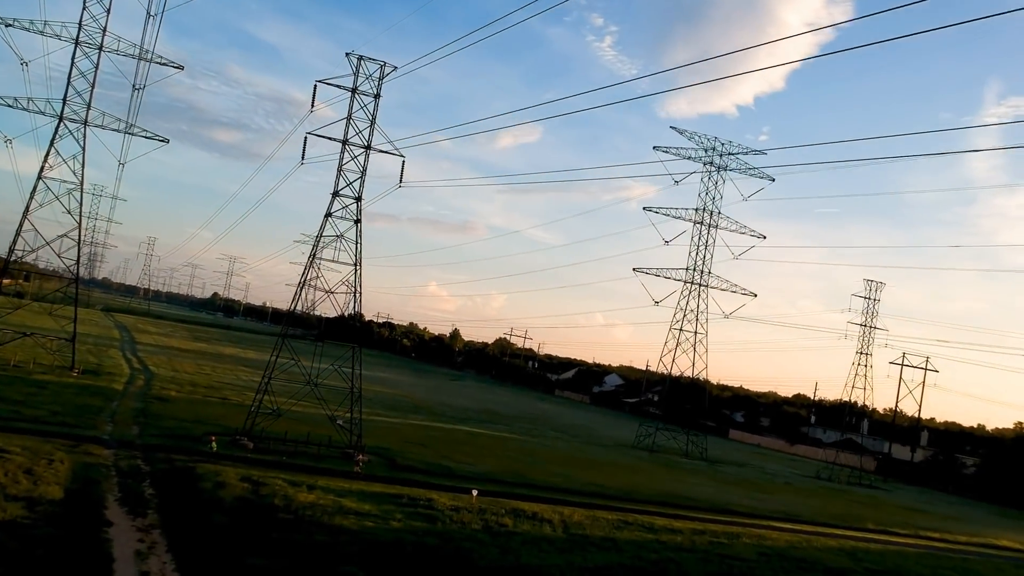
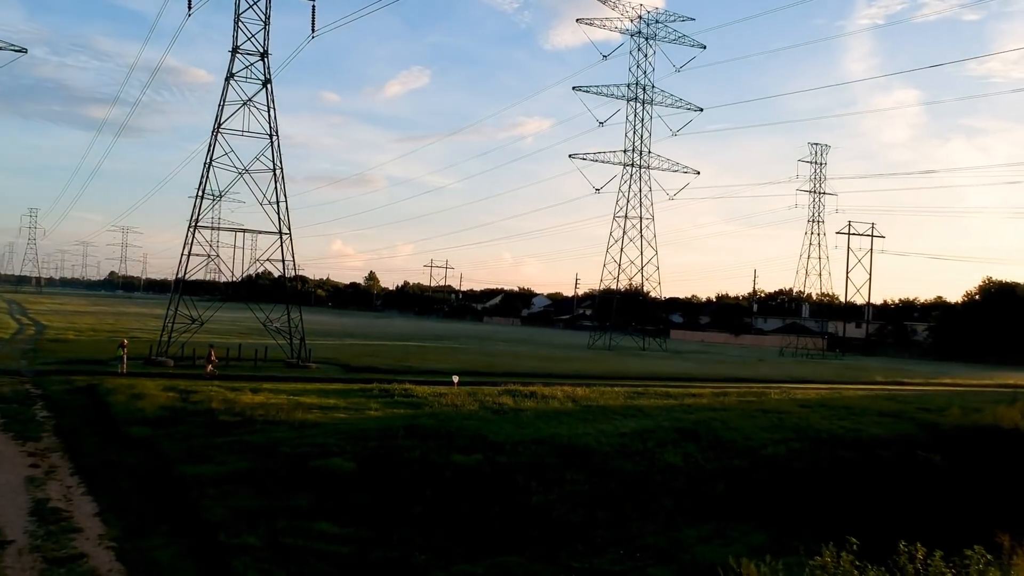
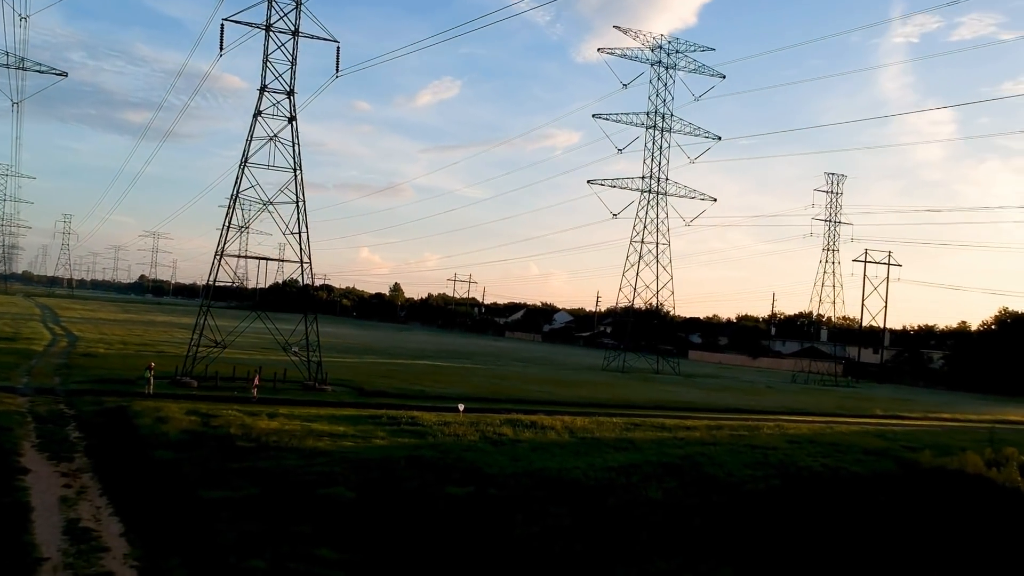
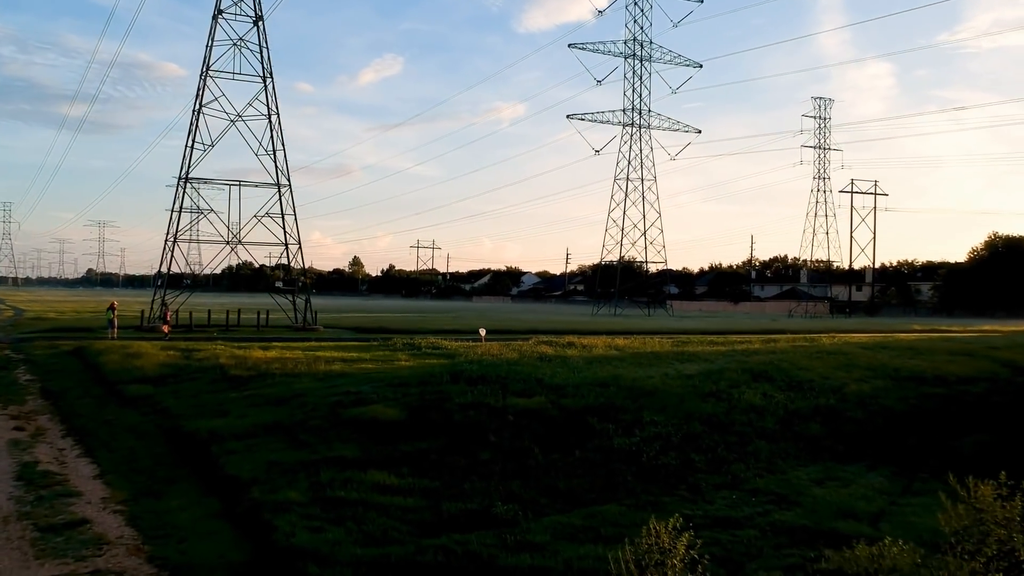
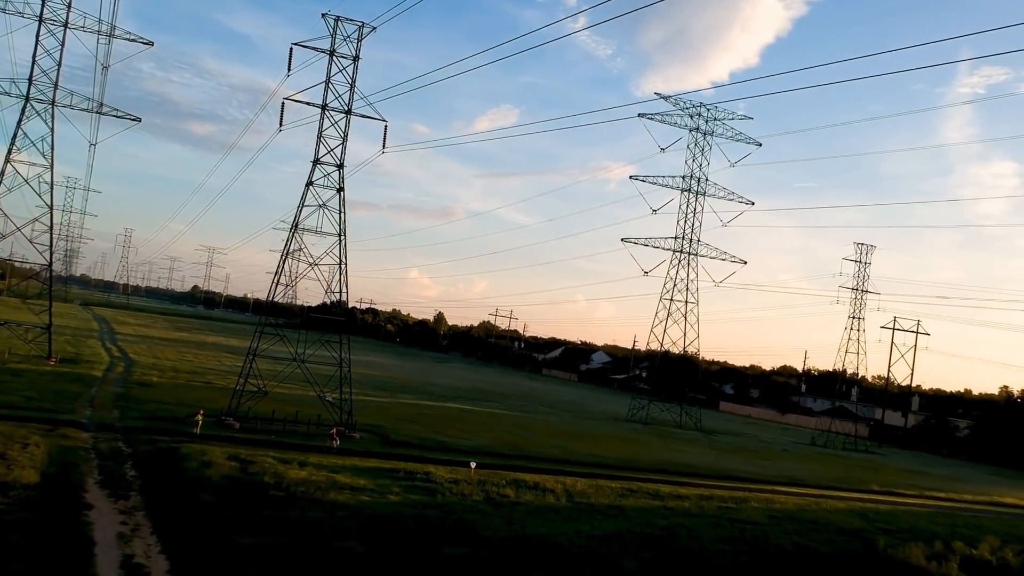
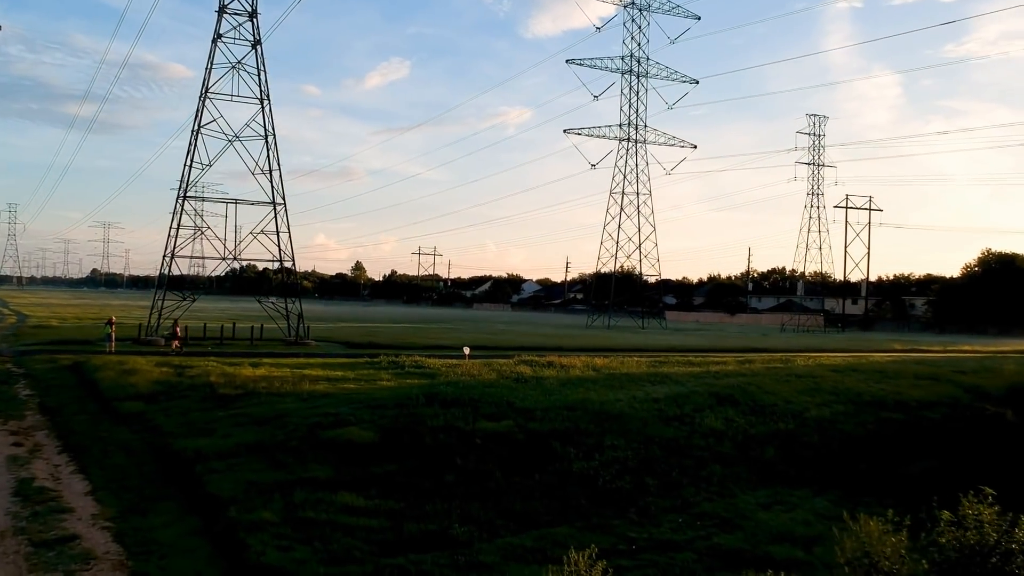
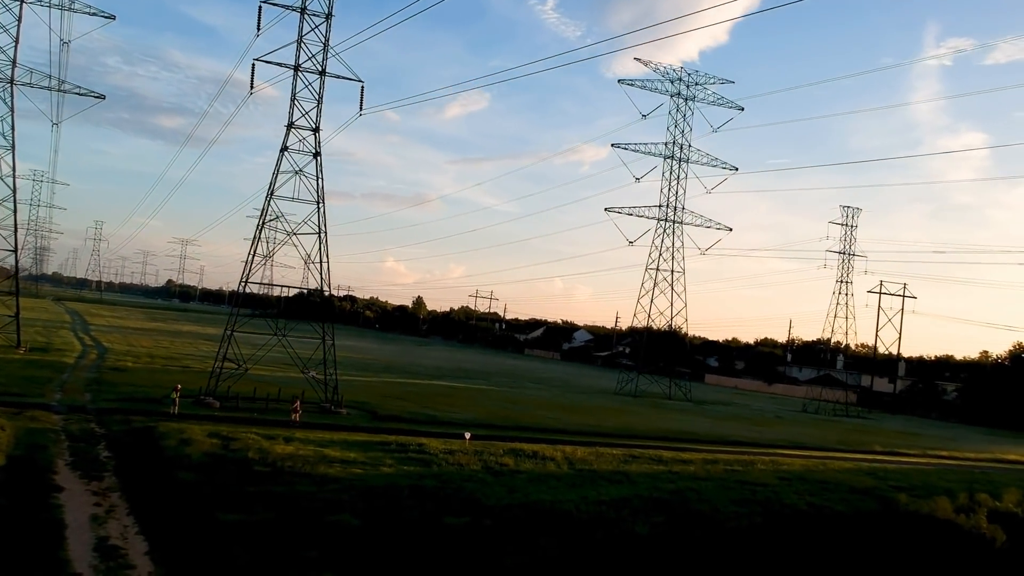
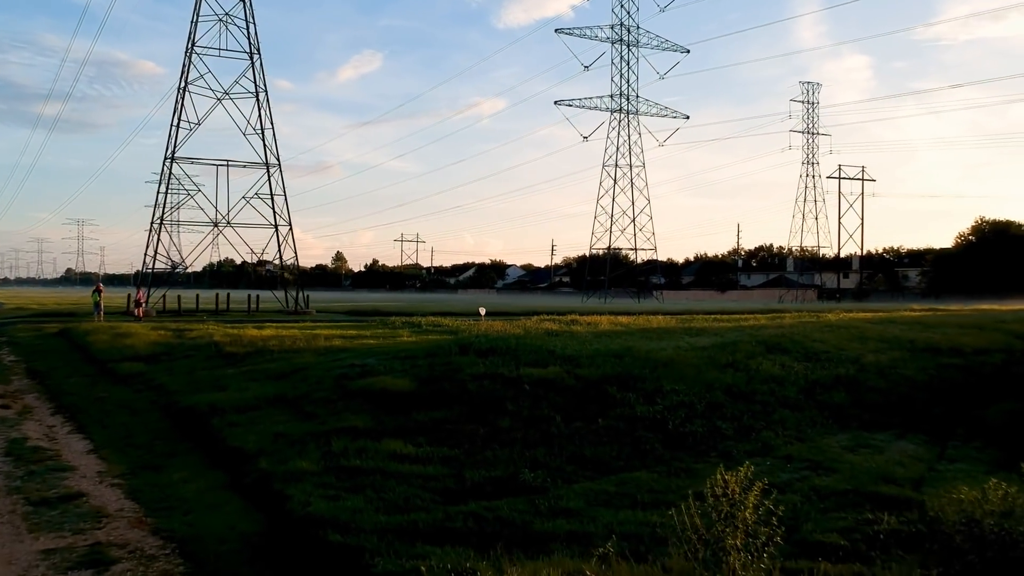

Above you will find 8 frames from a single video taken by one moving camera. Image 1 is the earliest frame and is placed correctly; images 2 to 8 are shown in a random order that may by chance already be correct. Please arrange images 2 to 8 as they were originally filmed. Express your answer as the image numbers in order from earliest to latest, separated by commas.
5, 7, 3, 2, 6, 4, 8
